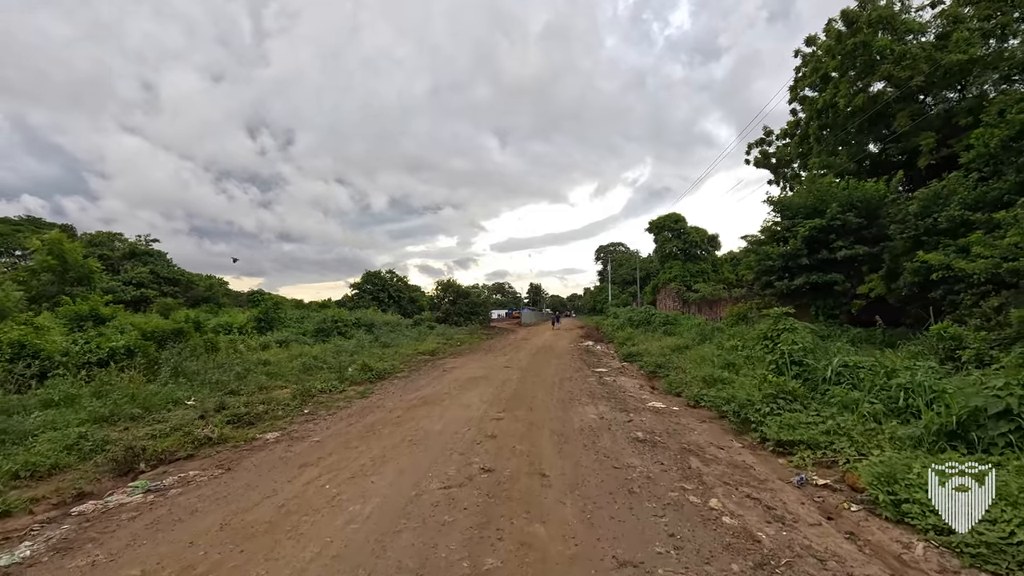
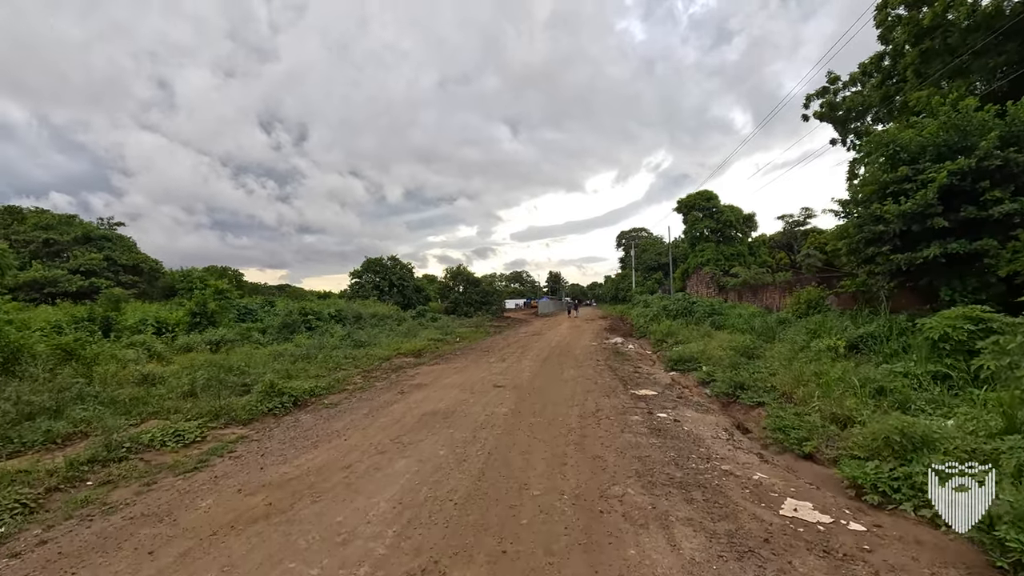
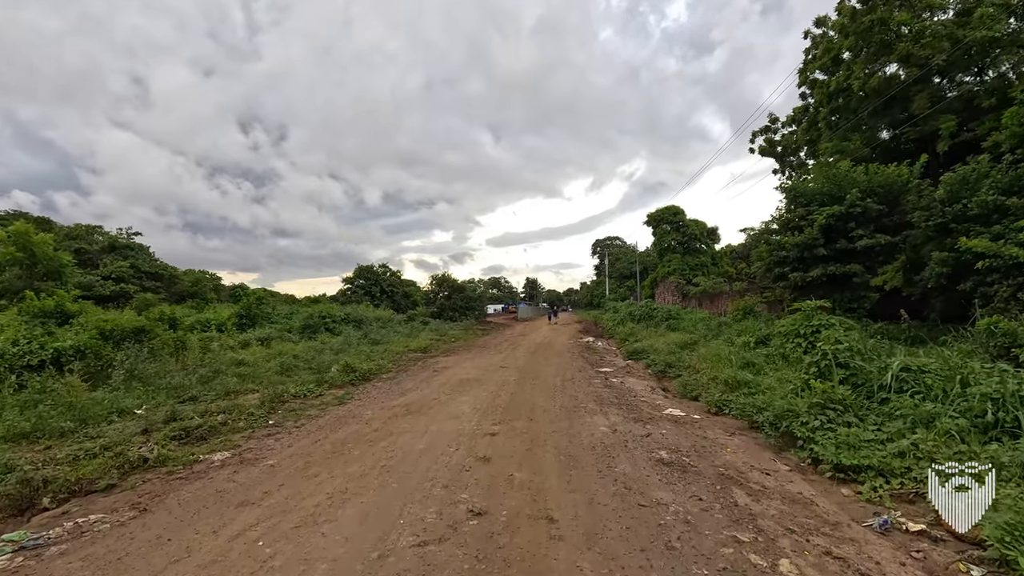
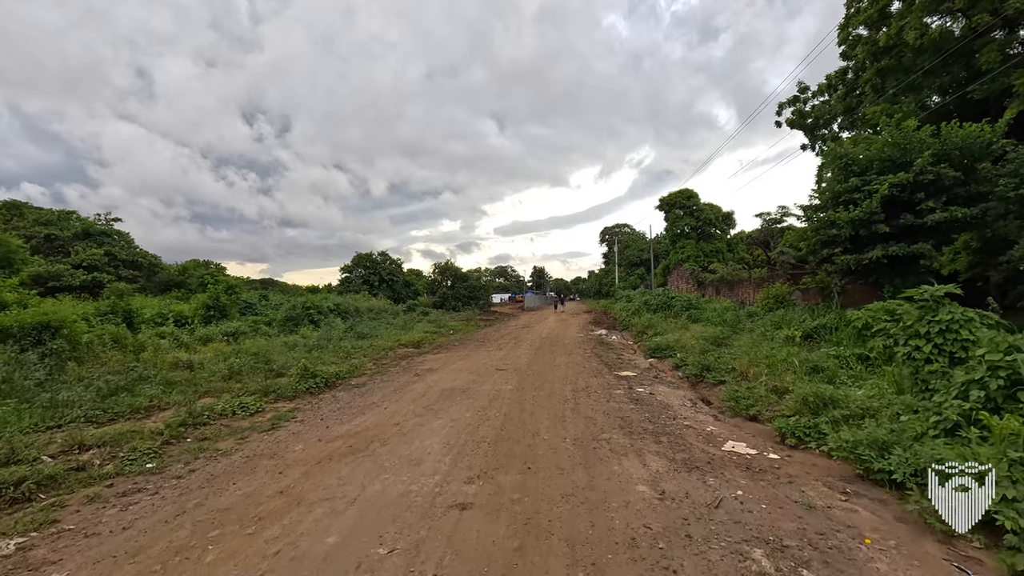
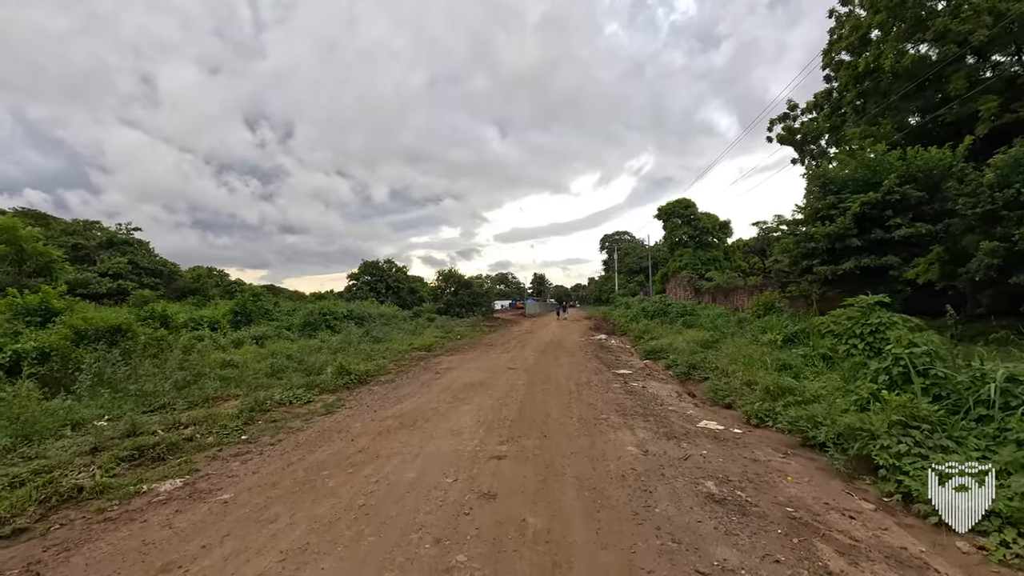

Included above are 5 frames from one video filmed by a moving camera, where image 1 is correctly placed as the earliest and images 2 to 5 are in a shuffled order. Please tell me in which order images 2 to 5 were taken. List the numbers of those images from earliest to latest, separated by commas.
3, 5, 4, 2
